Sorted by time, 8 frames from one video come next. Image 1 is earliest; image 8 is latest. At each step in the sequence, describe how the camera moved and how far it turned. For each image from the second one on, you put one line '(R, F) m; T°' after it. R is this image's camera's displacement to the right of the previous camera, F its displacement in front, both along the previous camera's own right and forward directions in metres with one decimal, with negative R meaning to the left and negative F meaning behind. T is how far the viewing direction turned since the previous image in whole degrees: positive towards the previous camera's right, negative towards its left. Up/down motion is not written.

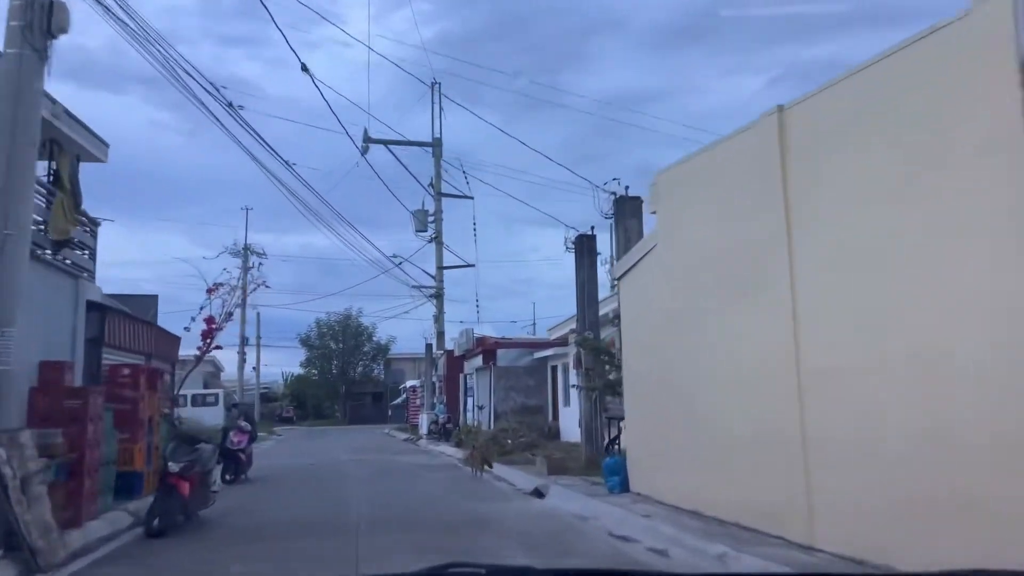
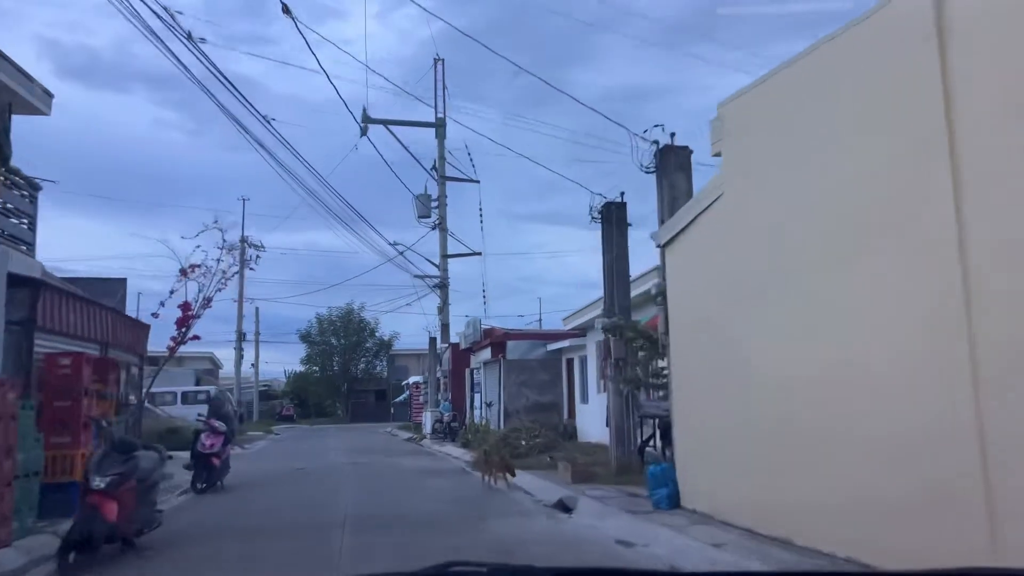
(-0.3, +2.8) m; 0°
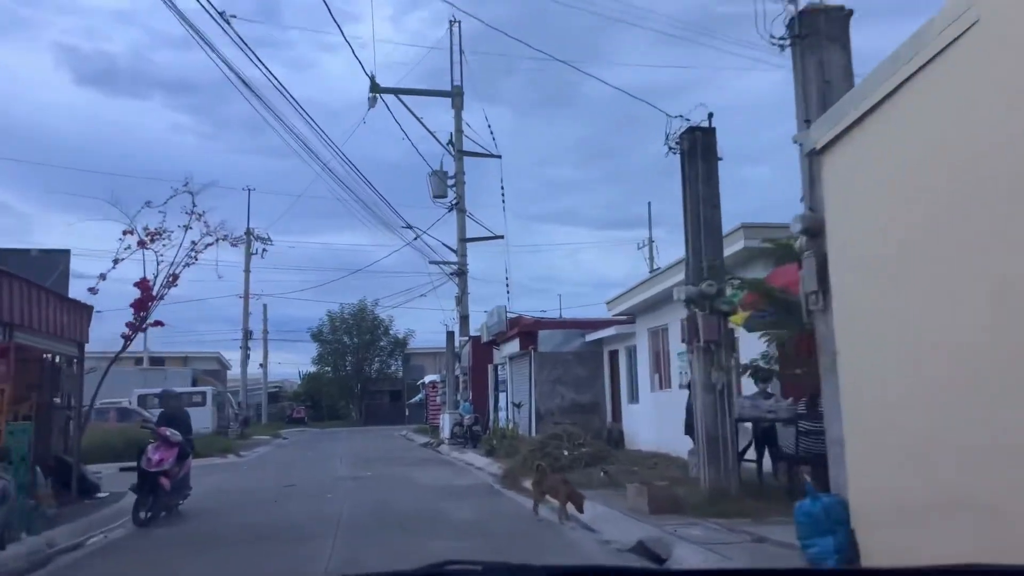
(-0.5, +4.4) m; -1°
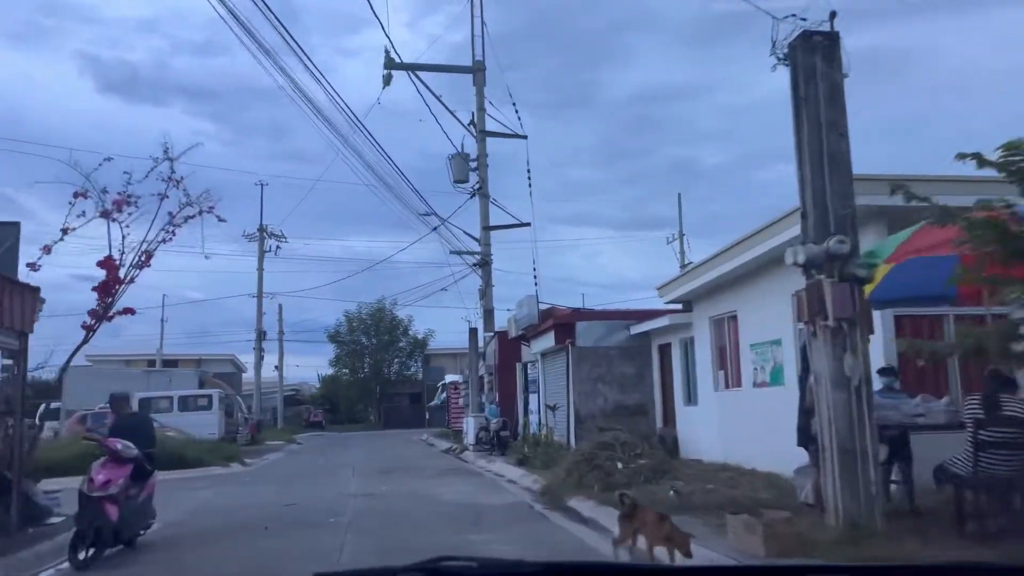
(-0.4, +3.1) m; -1°
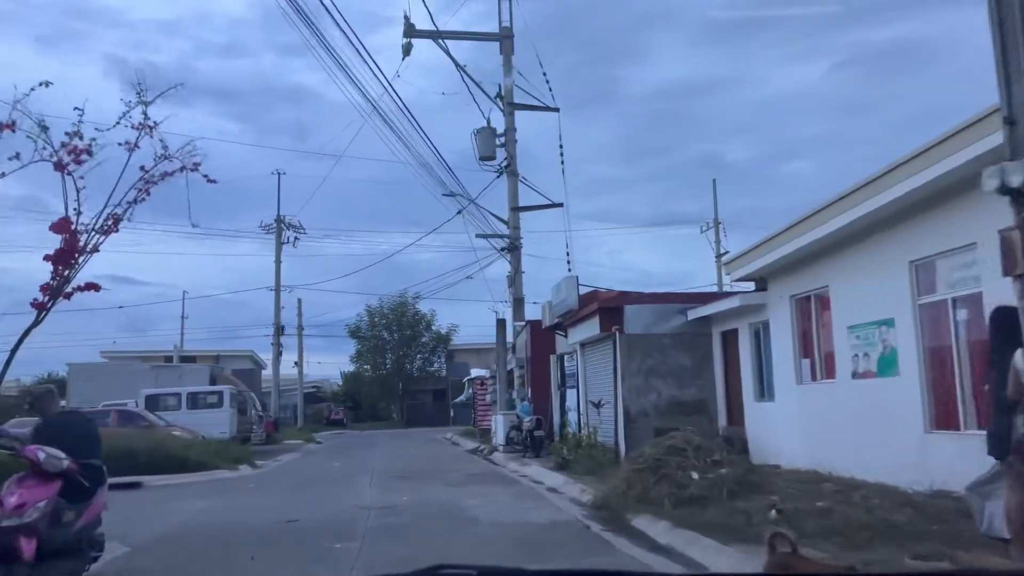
(-0.4, +2.8) m; -2°
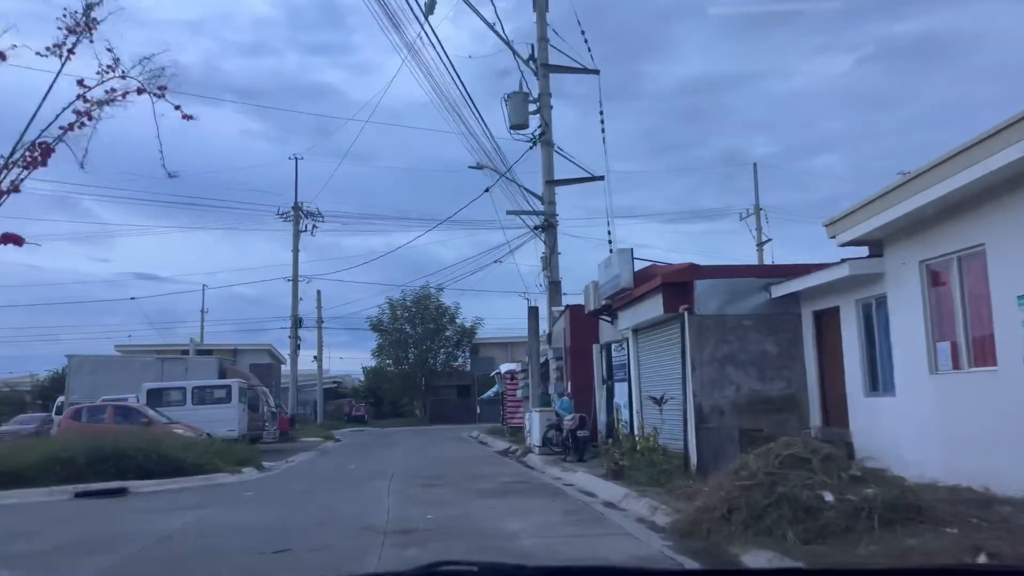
(-0.5, +3.2) m; -2°
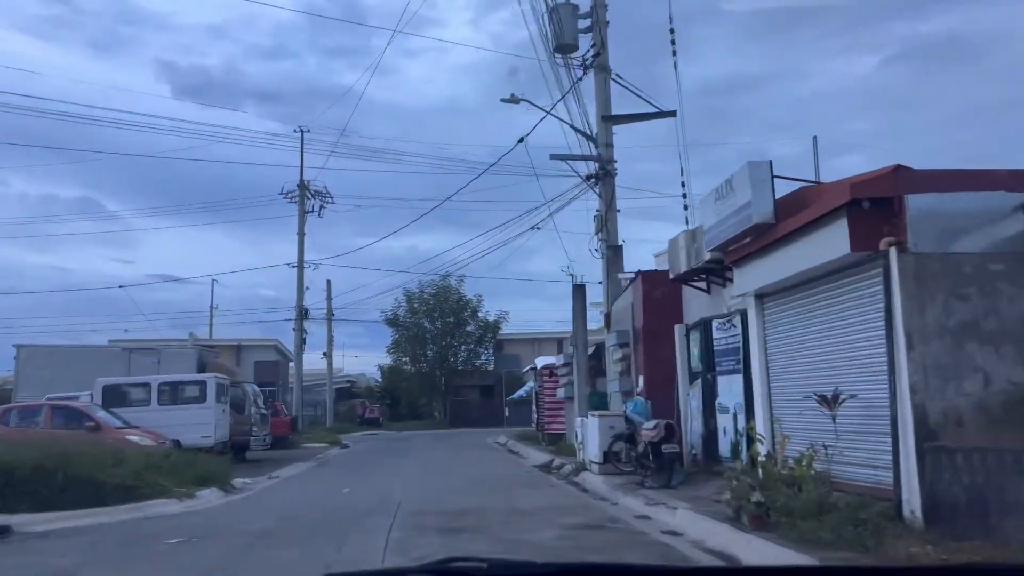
(-0.7, +6.3) m; -1°
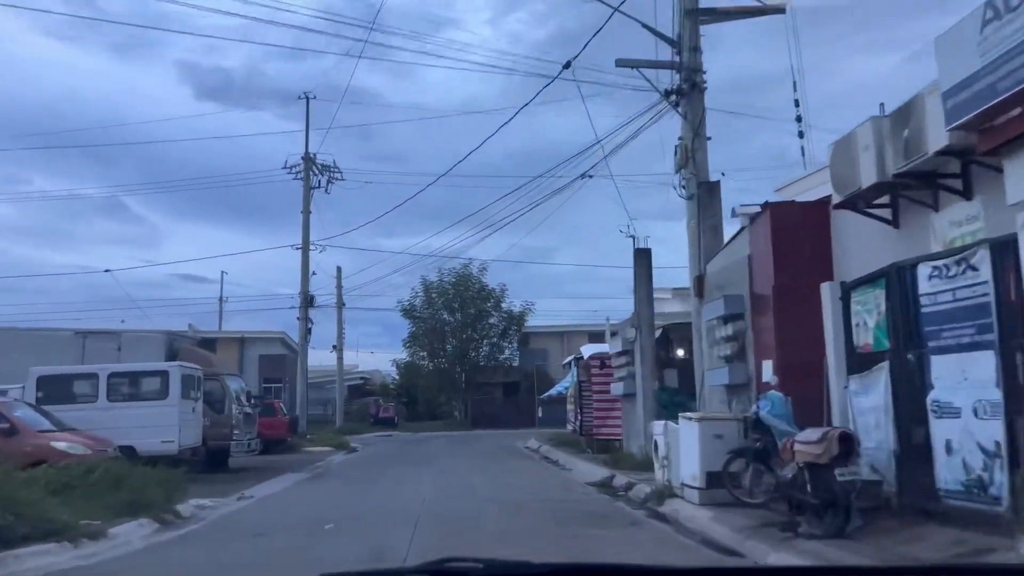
(-0.7, +5.7) m; -1°
